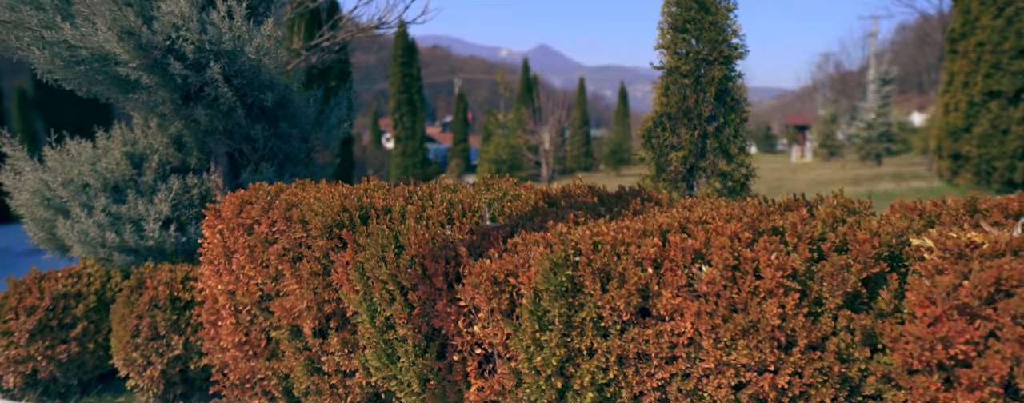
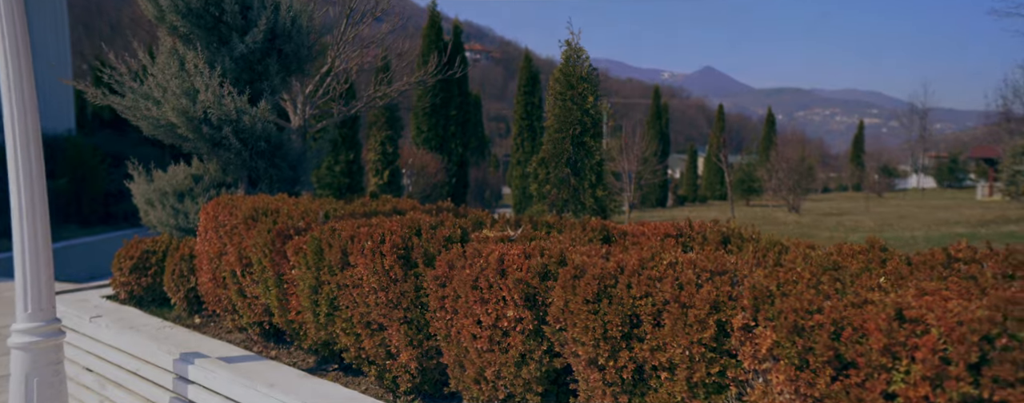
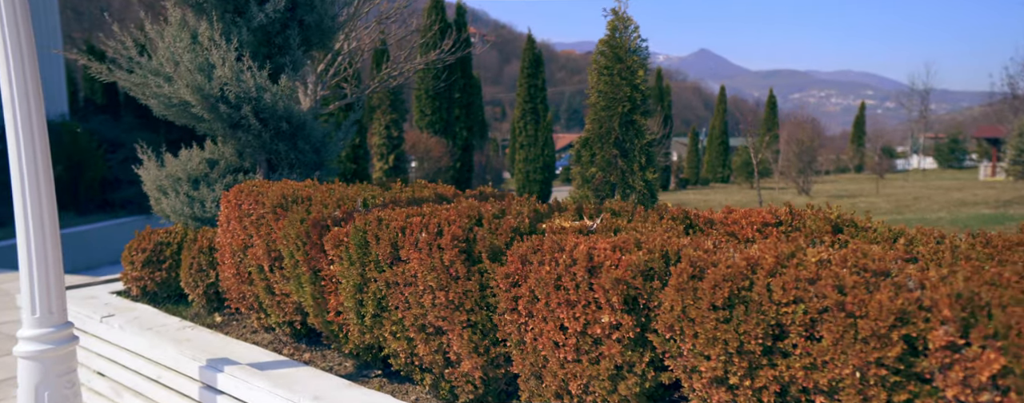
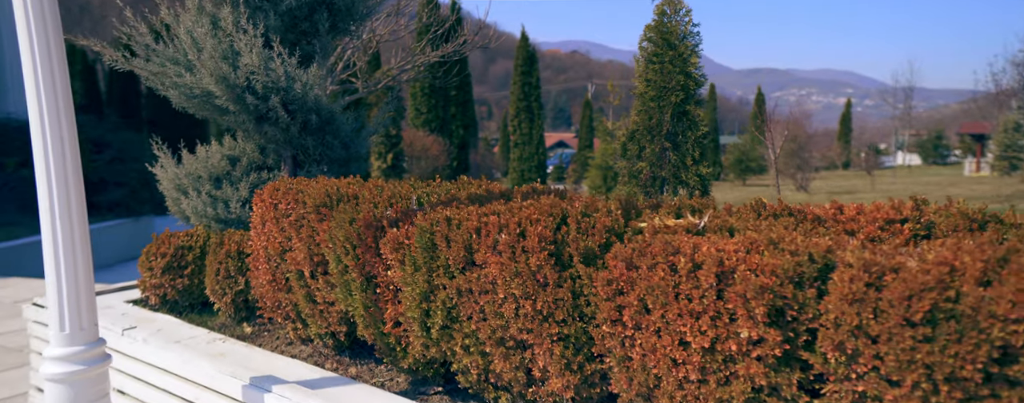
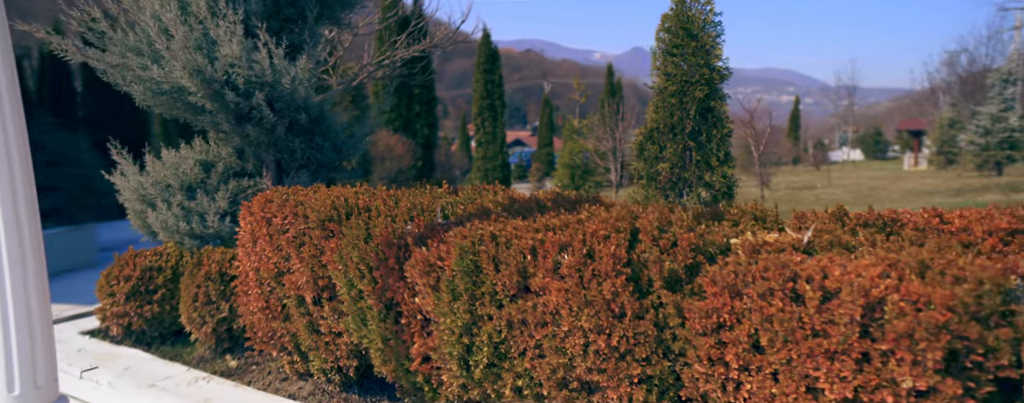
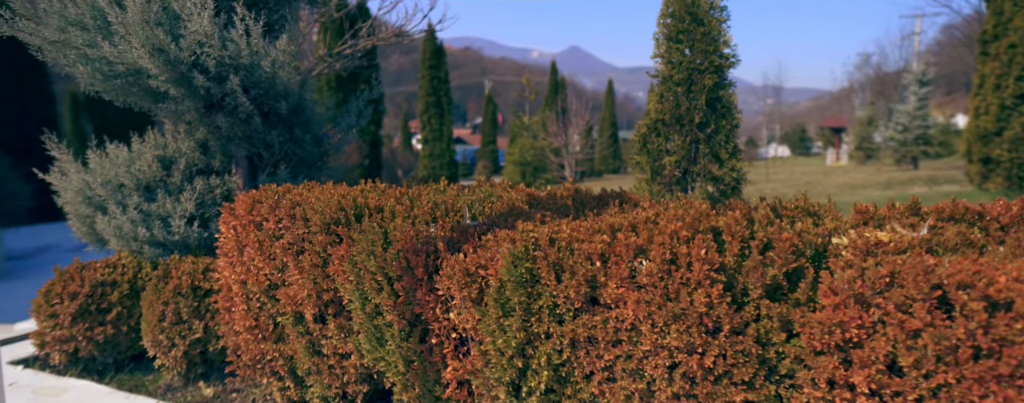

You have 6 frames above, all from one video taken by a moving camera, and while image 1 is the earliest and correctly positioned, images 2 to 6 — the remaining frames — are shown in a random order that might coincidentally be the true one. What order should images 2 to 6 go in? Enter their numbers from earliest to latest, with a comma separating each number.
6, 5, 4, 3, 2
